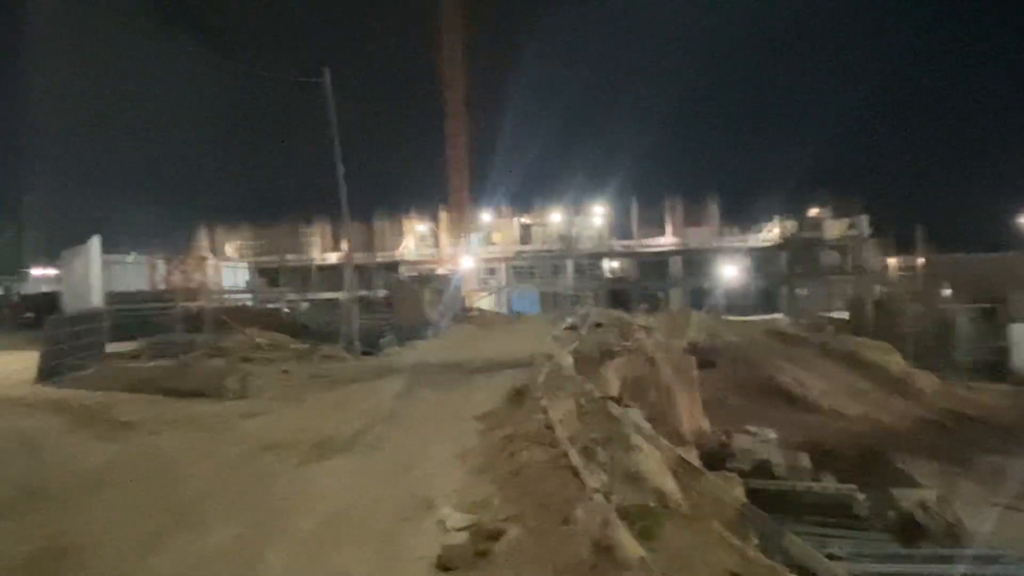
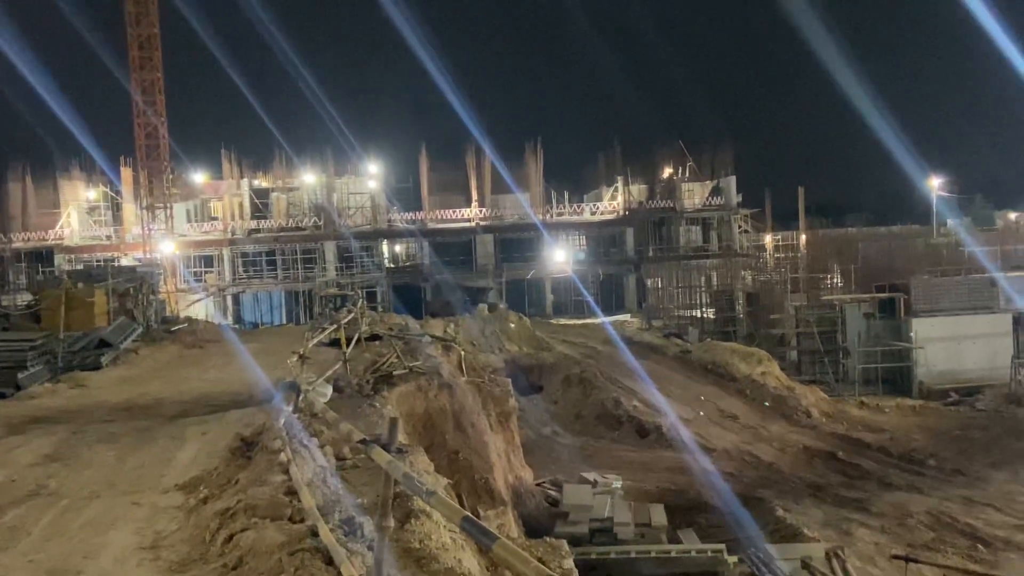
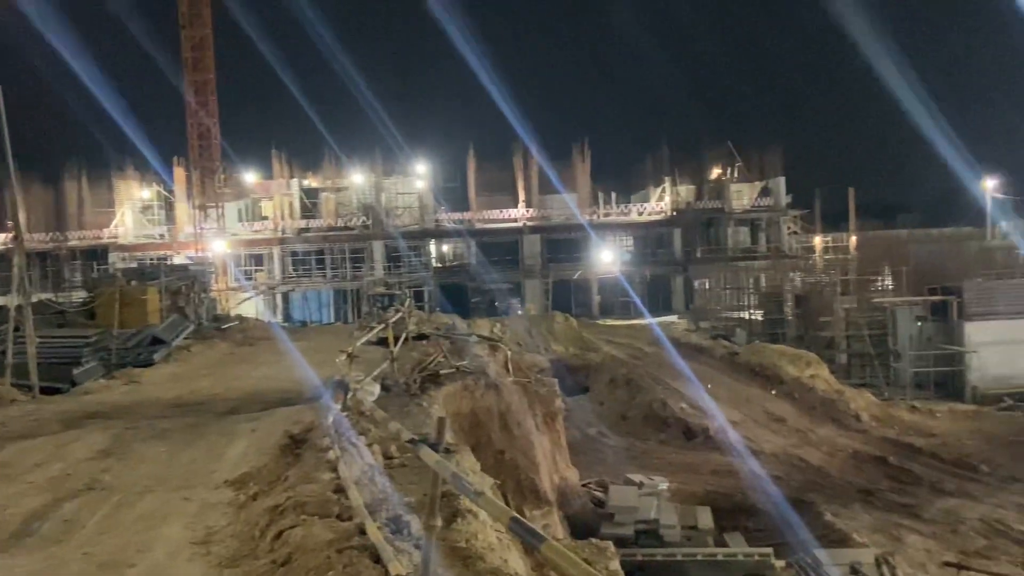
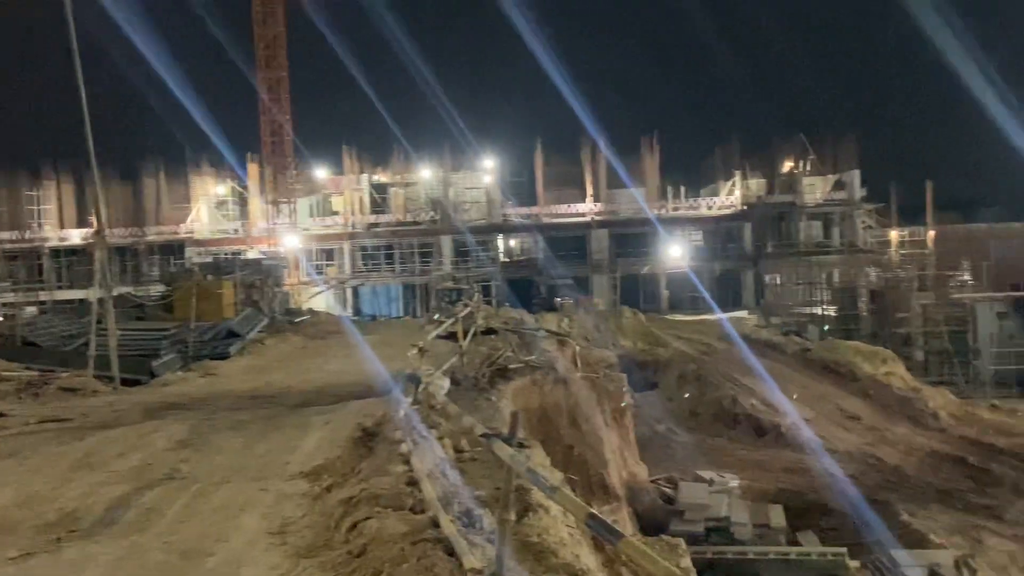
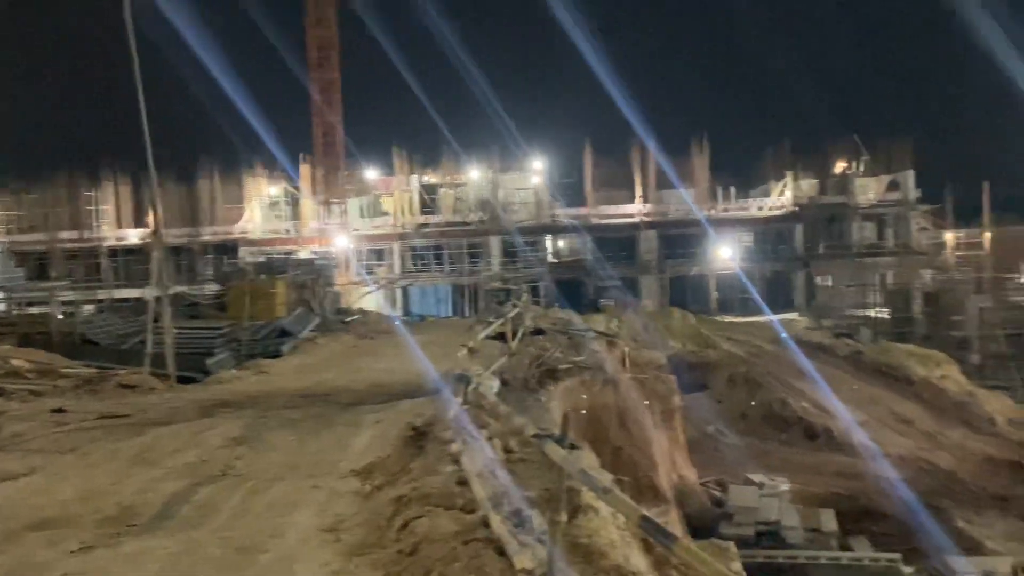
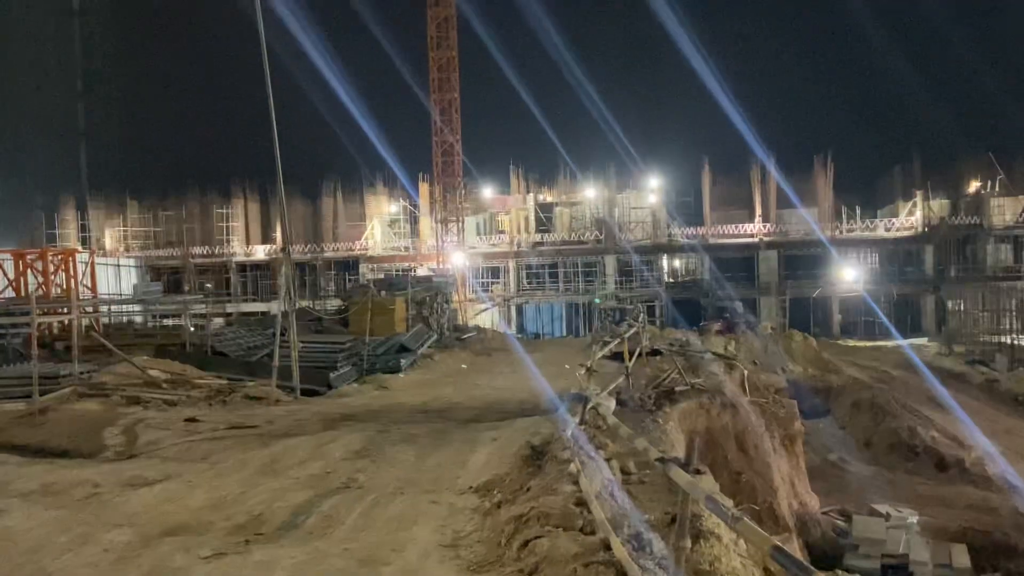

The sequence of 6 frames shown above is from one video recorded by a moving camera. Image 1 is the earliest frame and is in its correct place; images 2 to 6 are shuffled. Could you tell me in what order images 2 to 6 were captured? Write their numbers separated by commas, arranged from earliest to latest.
6, 5, 4, 3, 2
